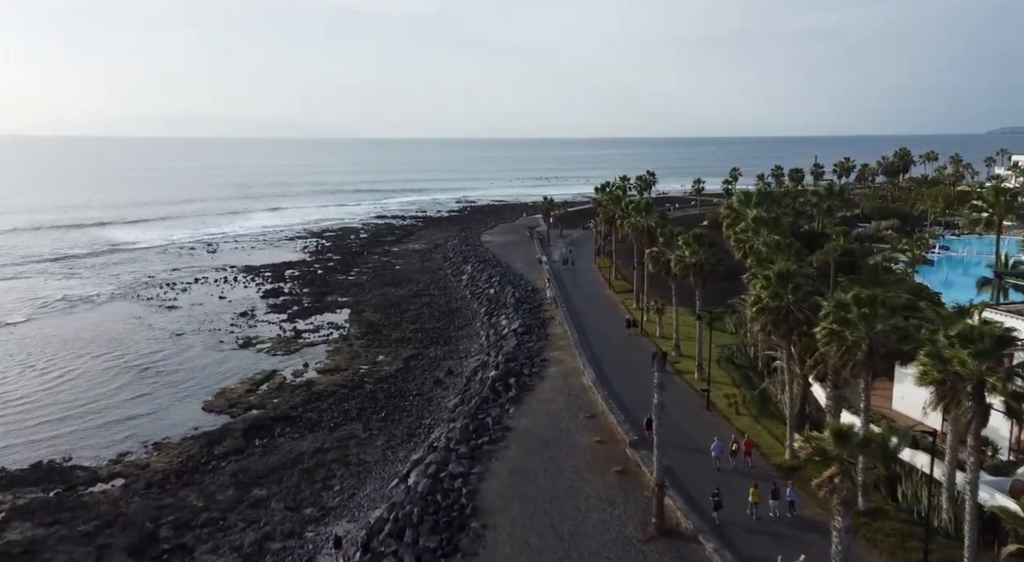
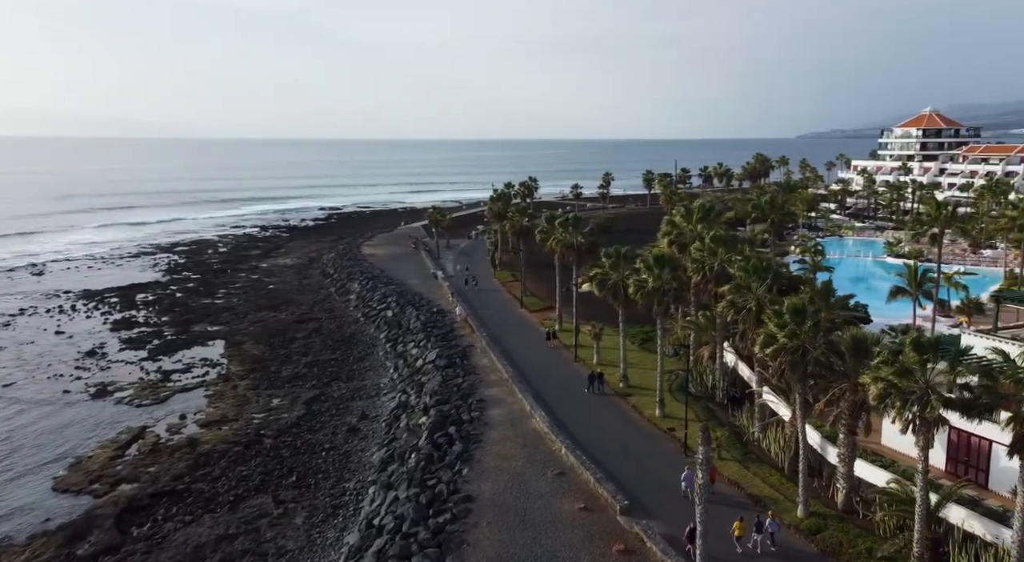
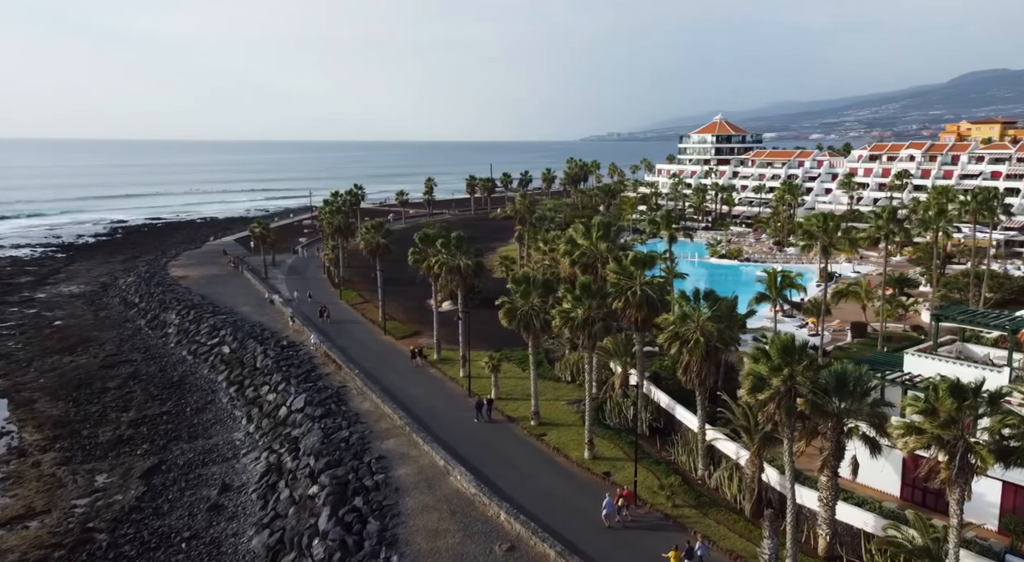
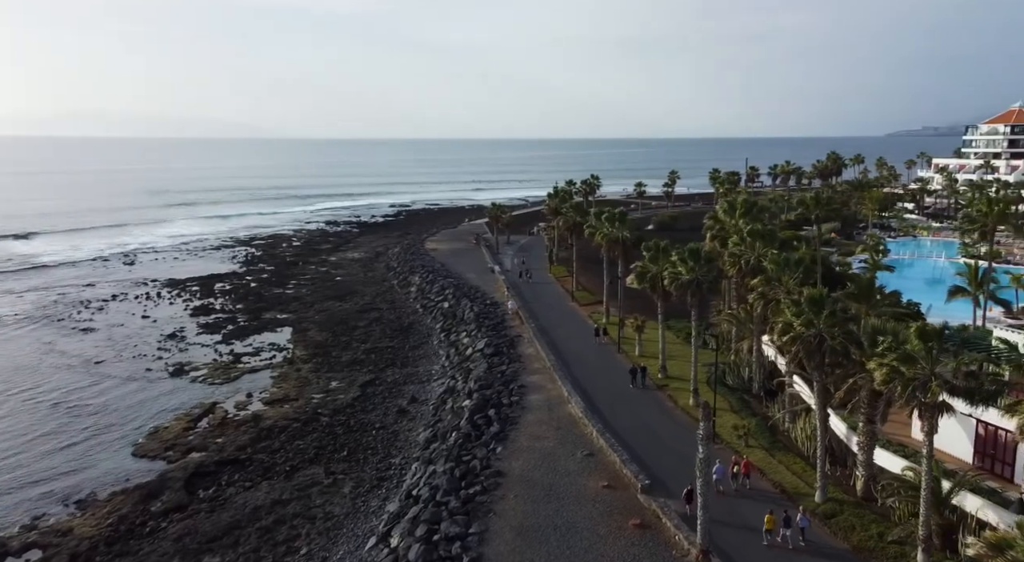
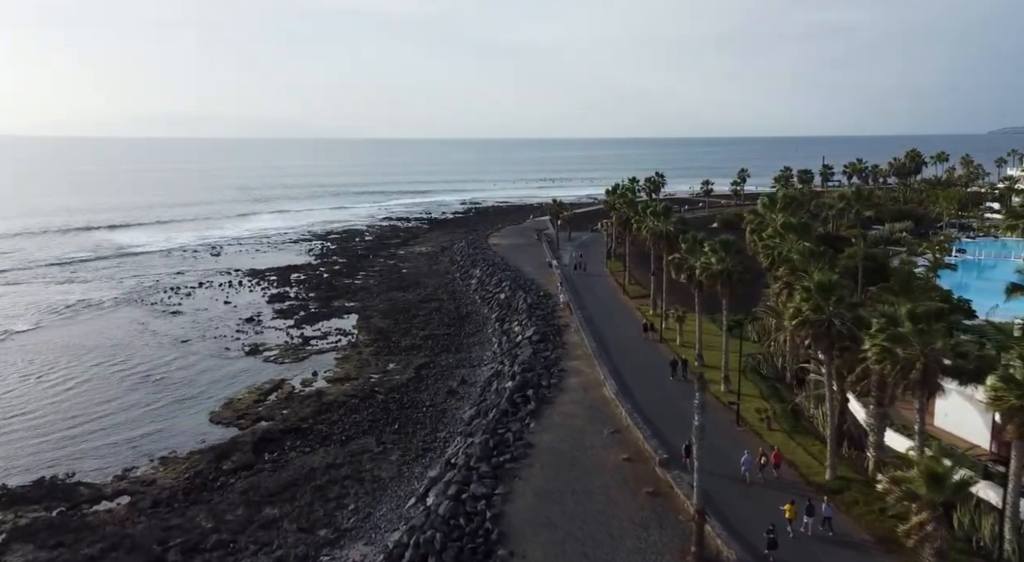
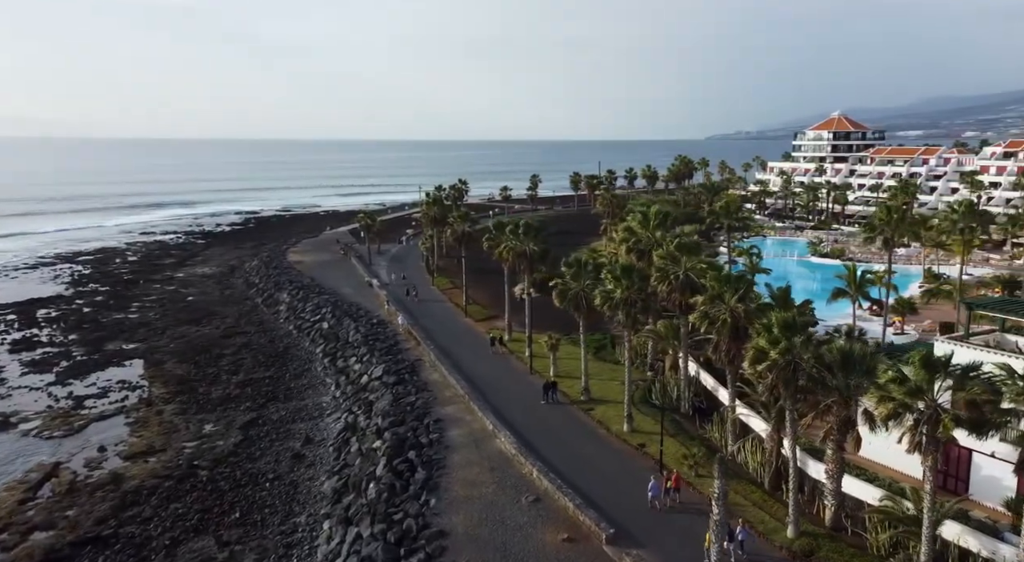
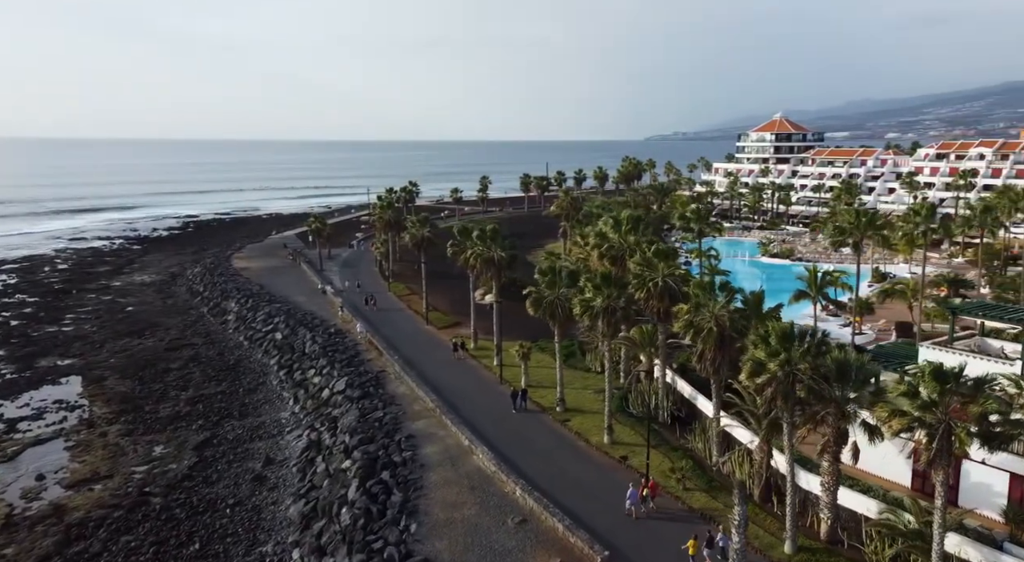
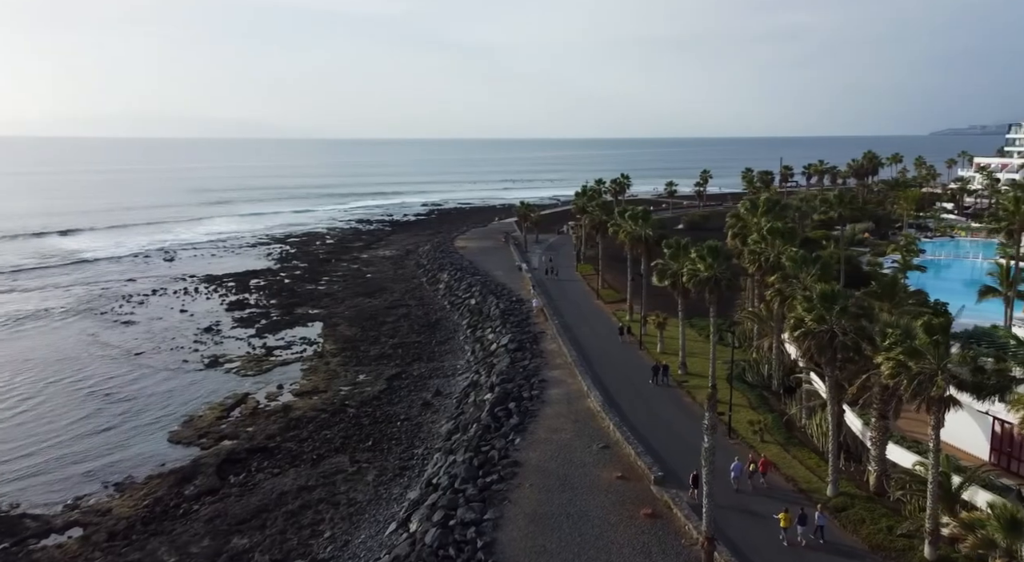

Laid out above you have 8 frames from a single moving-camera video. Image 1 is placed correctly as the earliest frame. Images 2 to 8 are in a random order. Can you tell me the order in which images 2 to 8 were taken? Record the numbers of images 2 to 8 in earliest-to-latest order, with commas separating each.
5, 8, 4, 2, 6, 7, 3
